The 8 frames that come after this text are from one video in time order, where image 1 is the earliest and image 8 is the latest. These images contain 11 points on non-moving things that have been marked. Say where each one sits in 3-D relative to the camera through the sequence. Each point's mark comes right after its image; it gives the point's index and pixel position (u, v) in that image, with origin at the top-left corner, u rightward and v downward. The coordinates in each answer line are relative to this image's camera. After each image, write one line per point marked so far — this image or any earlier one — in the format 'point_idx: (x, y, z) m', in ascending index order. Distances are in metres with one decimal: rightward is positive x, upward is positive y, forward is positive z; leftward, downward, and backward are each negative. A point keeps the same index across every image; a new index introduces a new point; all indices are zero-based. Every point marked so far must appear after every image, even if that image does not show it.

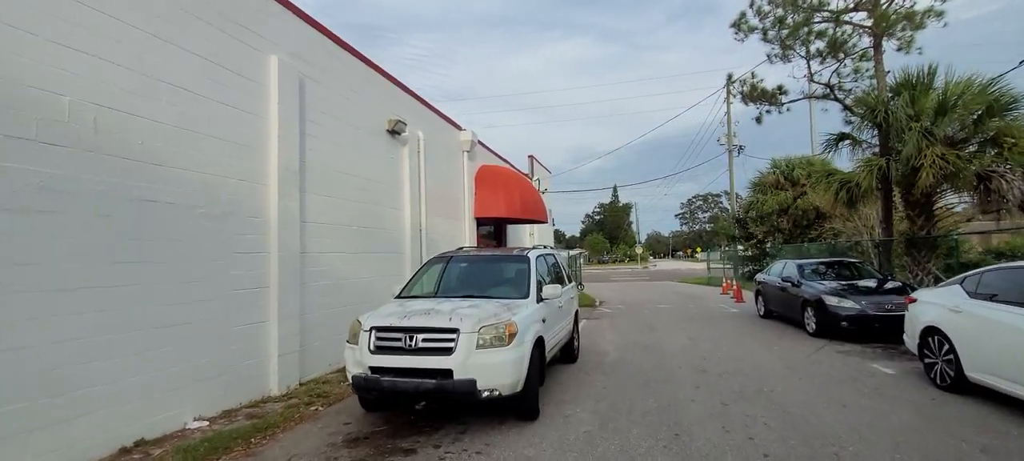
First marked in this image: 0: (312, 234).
0: (-3.4, -0.1, +8.4) m
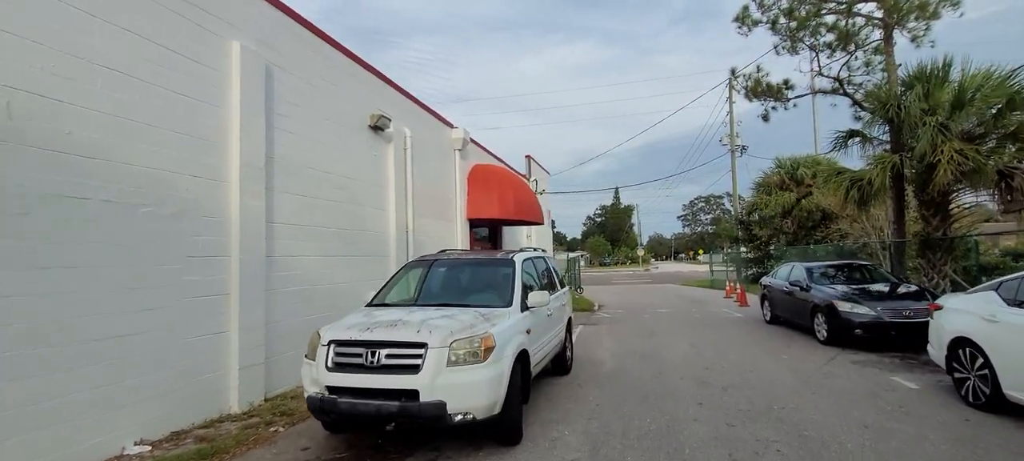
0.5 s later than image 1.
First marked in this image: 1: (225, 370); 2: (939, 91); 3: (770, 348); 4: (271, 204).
0: (-3.6, -0.1, +7.7) m
1: (-3.8, -1.8, +6.6) m
2: (+10.6, +3.4, +12.3) m
3: (+5.2, -2.4, +10.0) m
4: (-3.7, +0.4, +7.5) m
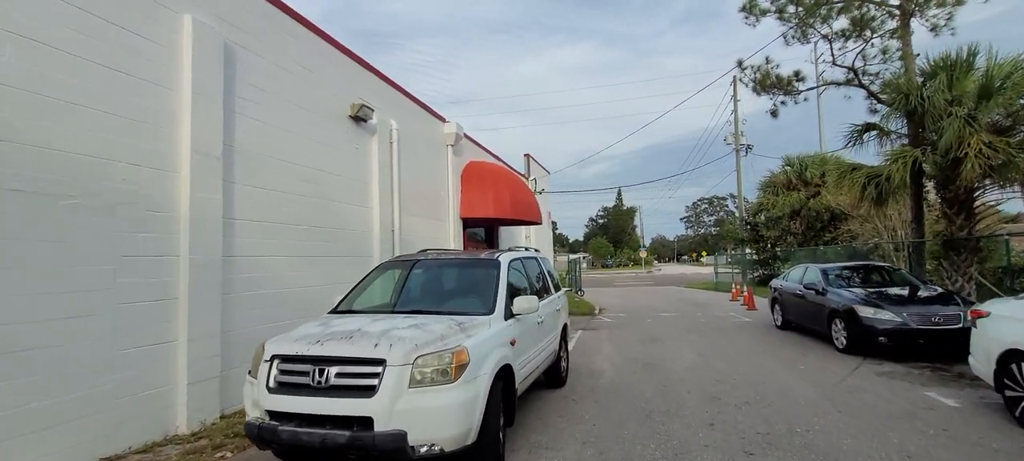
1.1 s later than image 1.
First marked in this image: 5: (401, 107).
0: (-3.8, 0.0, +6.9) m
1: (-4.0, -1.8, +5.8) m
2: (+10.4, +3.5, +11.5) m
3: (+5.0, -2.4, +9.2) m
4: (-3.8, +0.4, +6.8) m
5: (-2.6, +2.9, +11.7) m
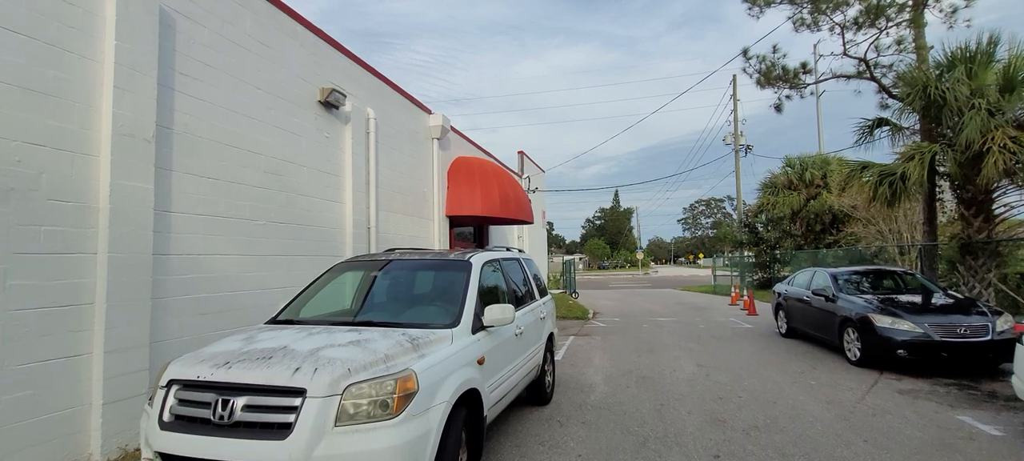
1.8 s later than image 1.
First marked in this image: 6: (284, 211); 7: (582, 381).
0: (-4.1, 0.0, +6.1) m
1: (-4.3, -1.7, +5.0) m
2: (+10.1, +3.4, +10.7) m
3: (+4.7, -2.4, +8.4) m
4: (-4.1, +0.5, +5.9) m
5: (-2.9, +3.0, +10.8) m
6: (-3.6, +0.3, +7.9) m
7: (+1.1, -2.4, +8.1) m
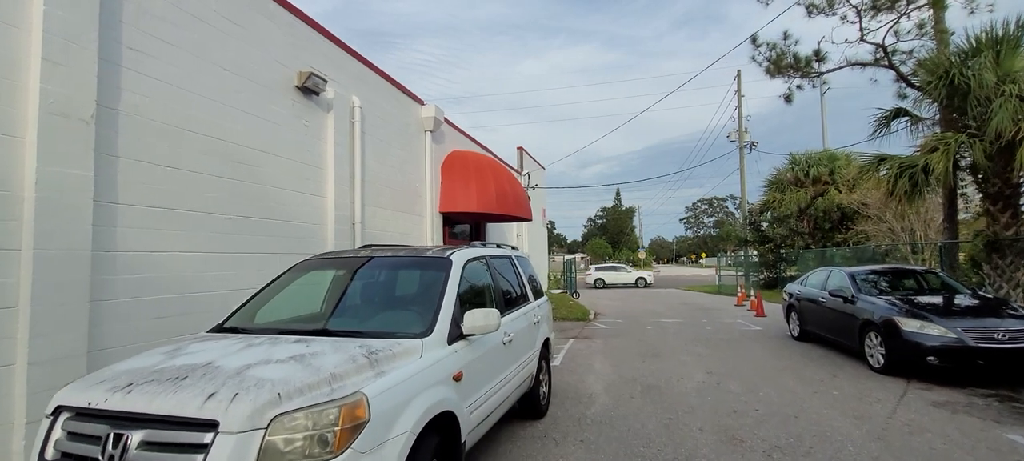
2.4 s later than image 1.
0: (-4.2, +0.1, +5.4) m
1: (-4.4, -1.7, +4.3) m
2: (+10.0, +3.5, +10.0) m
3: (+4.6, -2.3, +7.7) m
4: (-4.2, +0.6, +5.2) m
5: (-3.0, +3.0, +10.2) m
6: (-3.7, +0.4, +7.3) m
7: (+1.0, -2.4, +7.4) m
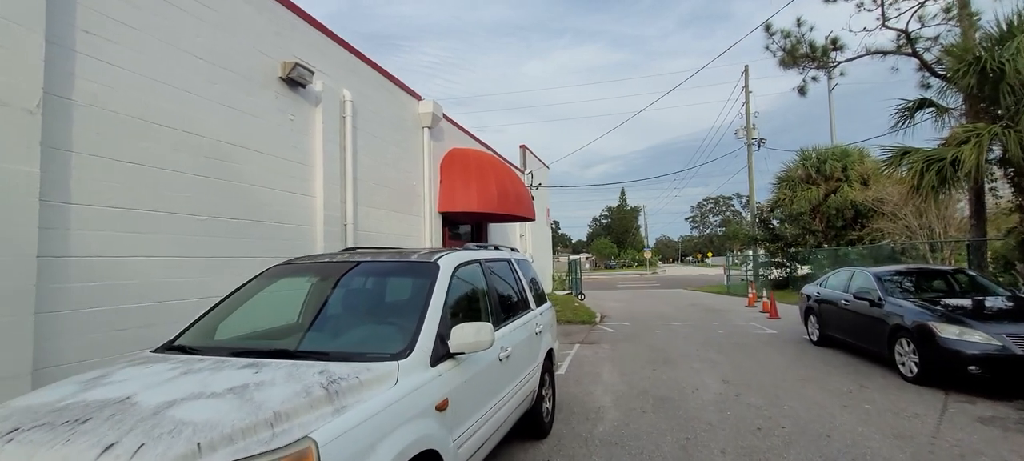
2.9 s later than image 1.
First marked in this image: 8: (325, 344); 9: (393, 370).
0: (-4.2, +0.1, +4.9) m
1: (-4.4, -1.7, +3.8) m
2: (+10.0, +3.5, +9.3) m
3: (+4.6, -2.3, +7.1) m
4: (-4.2, +0.5, +4.7) m
5: (-3.0, +3.0, +9.6) m
6: (-3.7, +0.4, +6.7) m
7: (+1.0, -2.4, +6.8) m
8: (-1.2, -0.8, +3.3) m
9: (-0.7, -0.8, +2.8) m
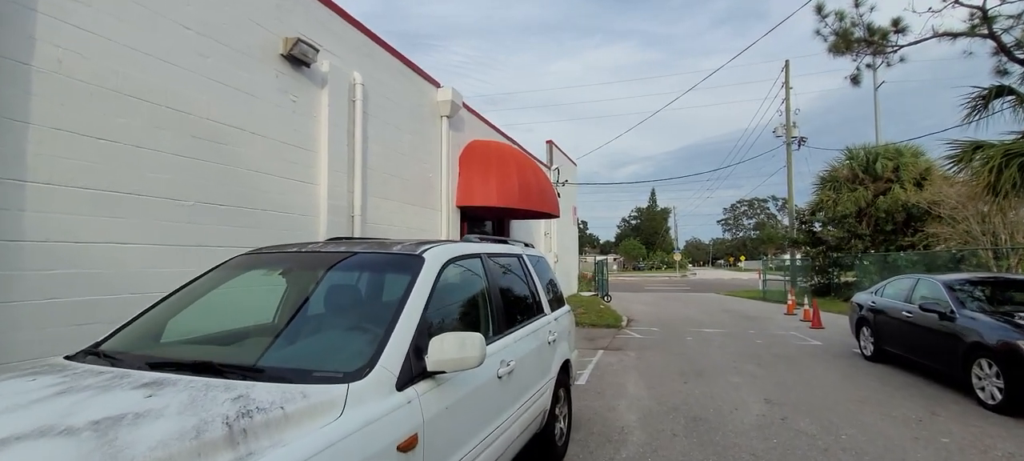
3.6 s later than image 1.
0: (-4.1, +0.2, +4.3) m
1: (-4.4, -1.5, +3.3) m
2: (+10.4, +3.4, +8.0) m
3: (+4.8, -2.3, +6.1) m
4: (-4.2, +0.7, +4.2) m
5: (-2.6, +3.1, +9.0) m
6: (-3.5, +0.5, +6.2) m
7: (+1.2, -2.3, +6.0) m
8: (-1.2, -0.7, +2.7) m
9: (-0.7, -0.7, +2.1) m
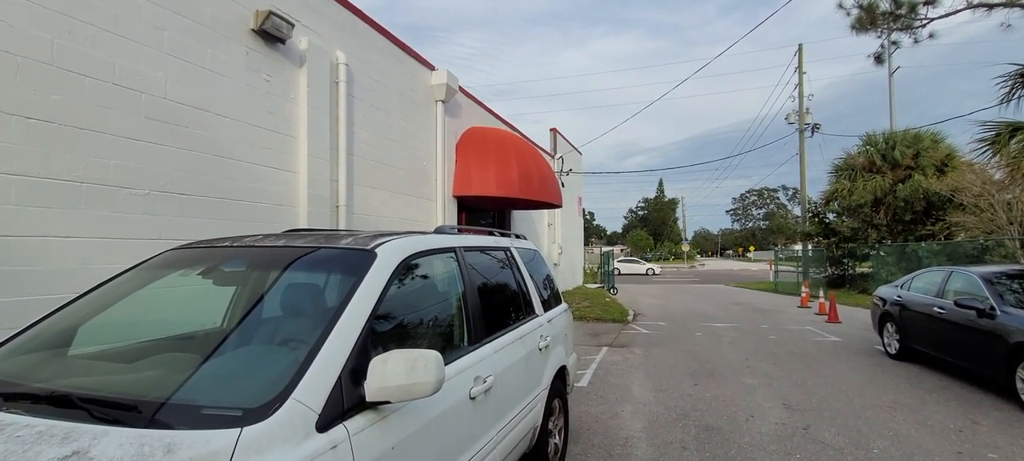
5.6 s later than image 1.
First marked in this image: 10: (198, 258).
0: (-4.2, +0.3, +3.8) m
1: (-4.5, -1.5, +2.7) m
2: (+10.3, +3.6, +7.2) m
3: (+4.7, -2.1, +5.4) m
4: (-4.3, +0.8, +3.6) m
5: (-2.6, +3.3, +8.4) m
6: (-3.6, +0.6, +5.6) m
7: (+1.1, -2.2, +5.4) m
8: (-1.4, -0.6, +2.1) m
9: (-0.9, -0.7, +1.5) m
10: (-2.0, -0.2, +2.9) m
